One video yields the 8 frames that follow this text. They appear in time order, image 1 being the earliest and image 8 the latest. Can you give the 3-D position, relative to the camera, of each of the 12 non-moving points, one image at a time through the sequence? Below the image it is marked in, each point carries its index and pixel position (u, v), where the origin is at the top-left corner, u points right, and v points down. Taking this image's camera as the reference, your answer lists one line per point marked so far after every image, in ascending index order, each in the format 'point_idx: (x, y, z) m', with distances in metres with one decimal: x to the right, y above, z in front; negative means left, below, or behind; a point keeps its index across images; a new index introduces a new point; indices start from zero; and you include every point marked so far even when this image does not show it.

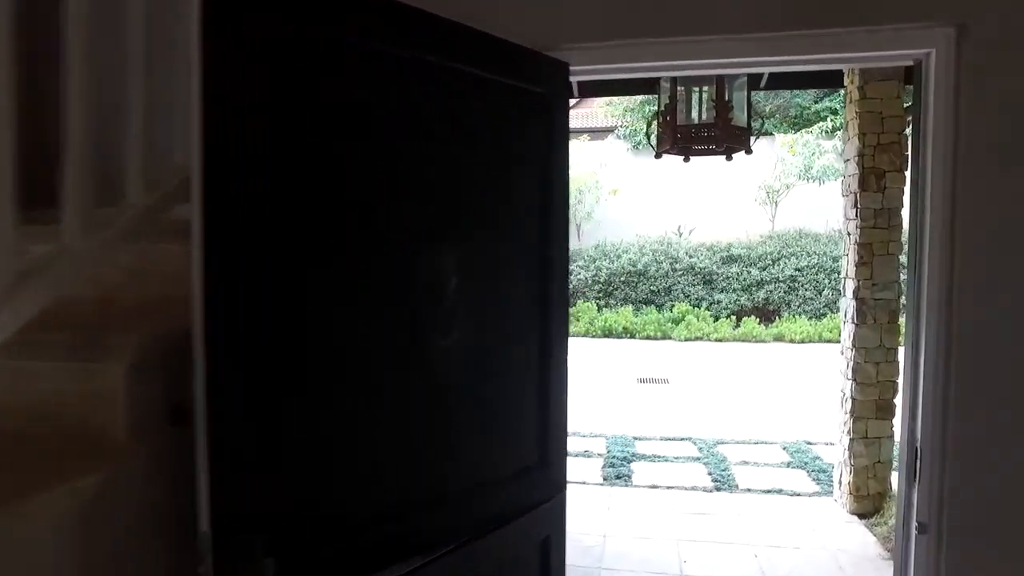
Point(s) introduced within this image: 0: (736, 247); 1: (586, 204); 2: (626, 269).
0: (+3.9, +0.7, +11.8) m
1: (+1.4, +1.6, +12.9) m
2: (+2.0, +0.3, +12.1) m
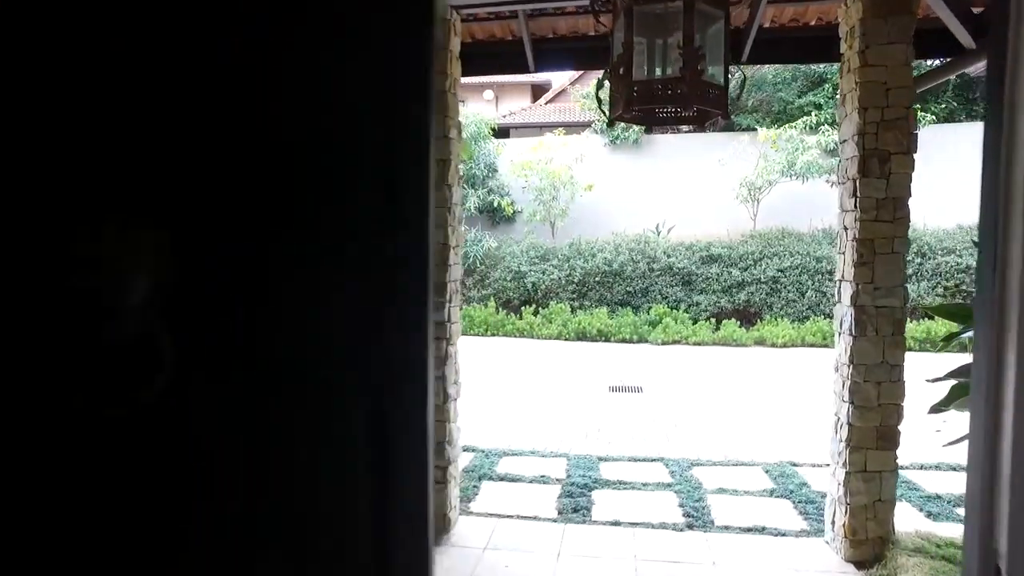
0: (+3.4, +0.7, +11.3) m
1: (+0.9, +1.6, +12.3) m
2: (+1.5, +0.3, +11.5) m
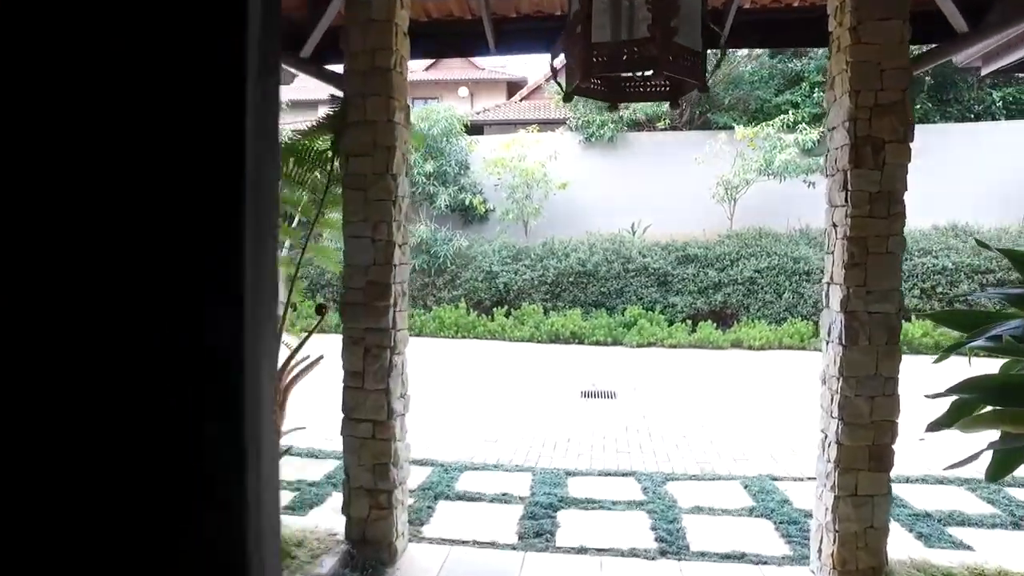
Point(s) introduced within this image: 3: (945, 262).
0: (+2.9, +0.7, +11.1) m
1: (+0.4, +1.5, +12.0) m
2: (+1.0, +0.3, +11.3) m
3: (+6.5, +0.4, +10.4) m
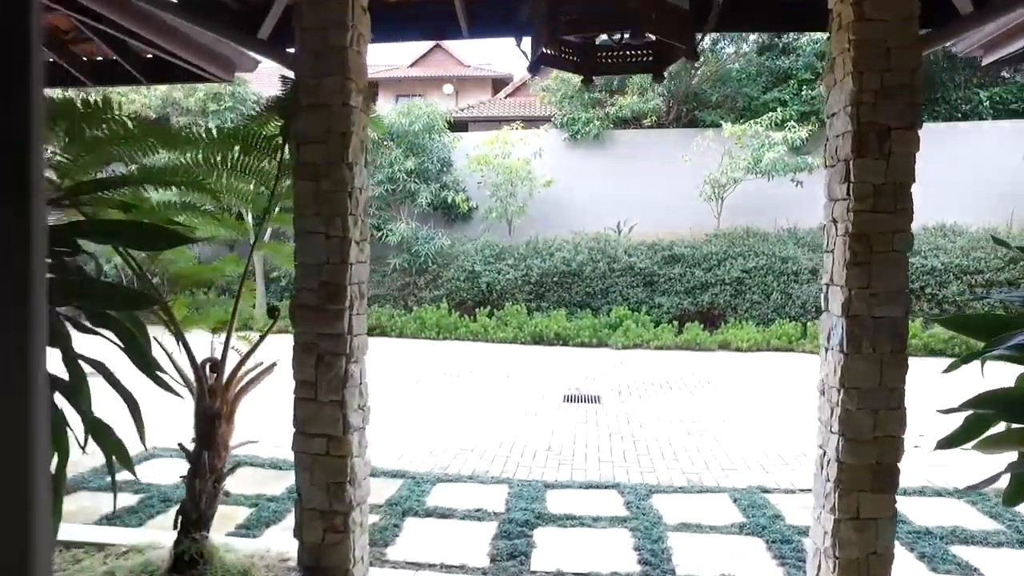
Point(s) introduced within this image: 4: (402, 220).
0: (+2.6, +0.7, +10.9) m
1: (+0.1, +1.5, +11.8) m
2: (+0.7, +0.3, +11.0) m
3: (+6.3, +0.4, +10.2) m
4: (-1.9, +1.2, +11.6) m
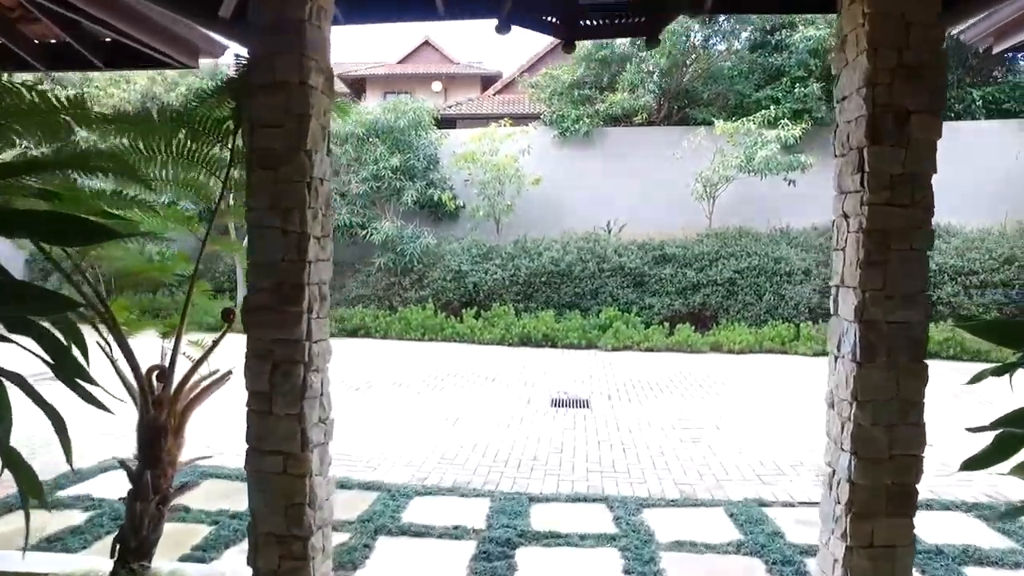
0: (+2.5, +0.6, +10.7) m
1: (-0.1, +1.5, +11.5) m
2: (+0.5, +0.3, +10.8) m
3: (+6.1, +0.4, +10.1) m
4: (-2.1, +1.2, +11.4) m
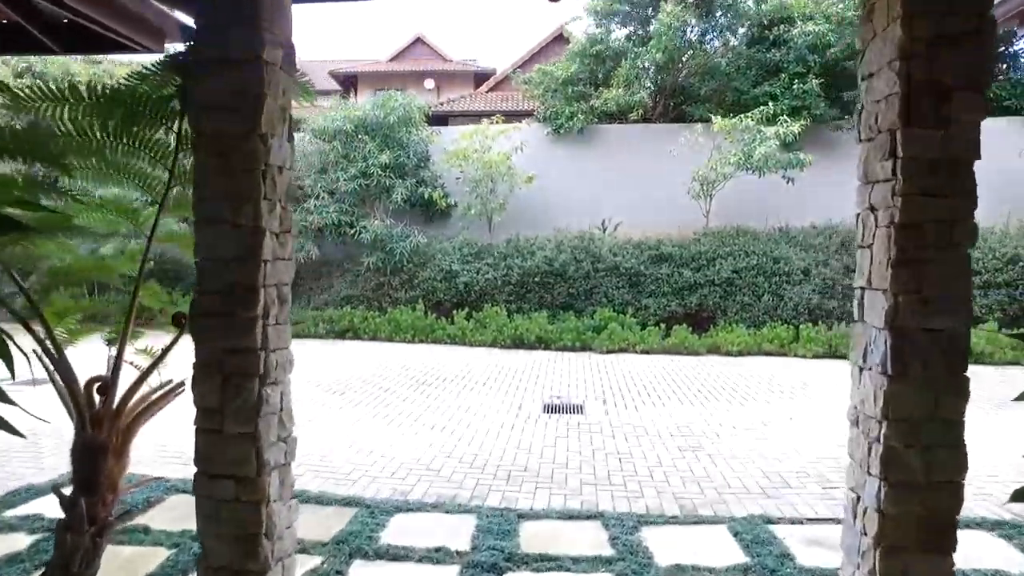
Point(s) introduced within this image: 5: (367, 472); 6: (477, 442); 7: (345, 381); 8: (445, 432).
0: (+2.3, +0.6, +10.5) m
1: (-0.2, +1.5, +11.3) m
2: (+0.4, +0.3, +10.5) m
3: (+6.0, +0.4, +9.8) m
4: (-2.2, +1.1, +11.1) m
5: (-0.9, -1.2, +4.4) m
6: (-0.3, -1.1, +5.1) m
7: (-1.8, -1.0, +7.2) m
8: (-0.5, -1.1, +5.3) m
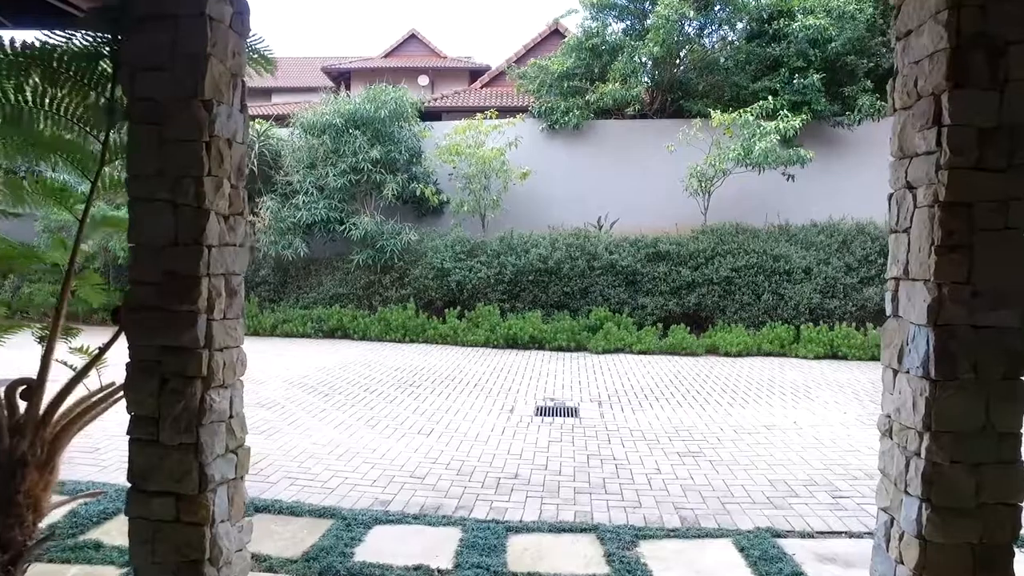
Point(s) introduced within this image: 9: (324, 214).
0: (+2.2, +0.7, +10.2) m
1: (-0.3, +1.6, +11.0) m
2: (+0.3, +0.3, +10.3) m
3: (+5.9, +0.4, +9.6) m
4: (-2.3, +1.2, +10.8) m
5: (-1.0, -1.1, +4.1) m
6: (-0.3, -1.1, +4.8) m
7: (-1.8, -0.9, +6.9) m
8: (-0.6, -1.1, +5.1) m
9: (-2.9, +1.1, +10.5) m
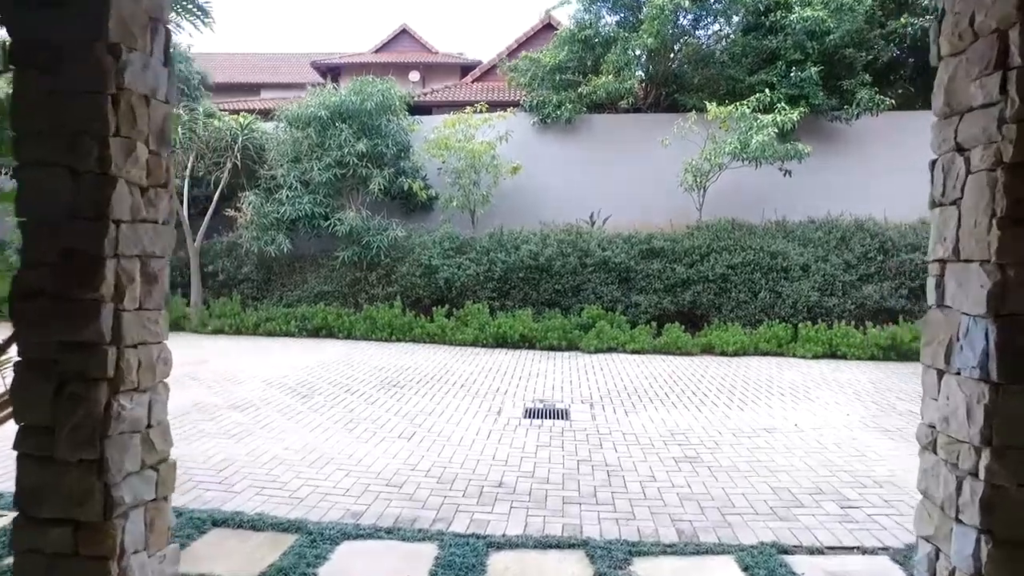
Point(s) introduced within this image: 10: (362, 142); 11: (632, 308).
0: (+2.1, +0.7, +9.9) m
1: (-0.4, +1.6, +10.7) m
2: (+0.2, +0.4, +10.0) m
3: (+5.7, +0.4, +9.4) m
4: (-2.4, +1.2, +10.5) m
5: (-1.1, -1.1, +3.8) m
6: (-0.4, -1.1, +4.5) m
7: (-2.0, -0.9, +6.6) m
8: (-0.7, -1.1, +4.8) m
9: (-3.0, +1.2, +10.2) m
10: (-2.2, +2.2, +10.3) m
11: (+1.7, -0.3, +9.9) m
